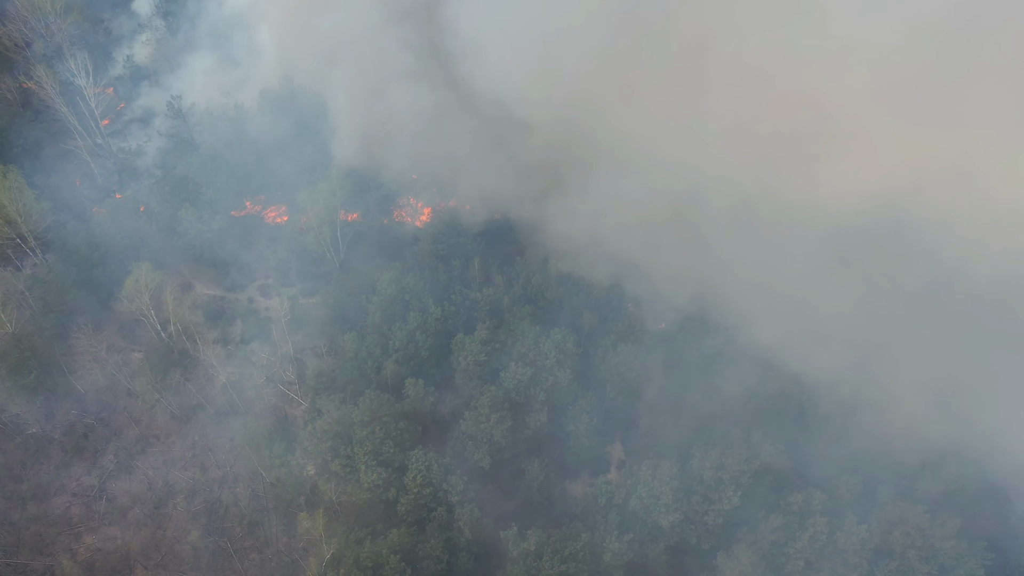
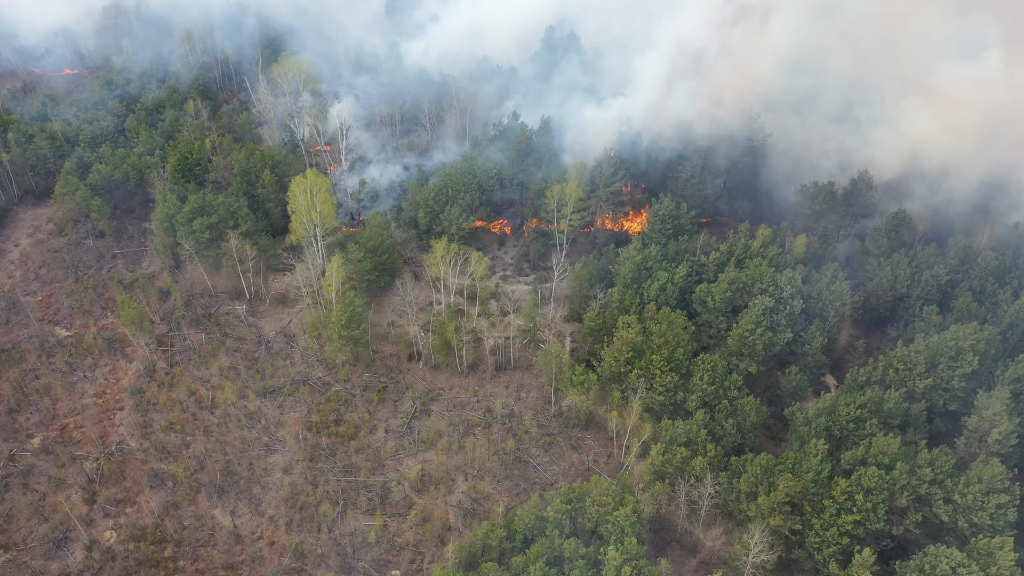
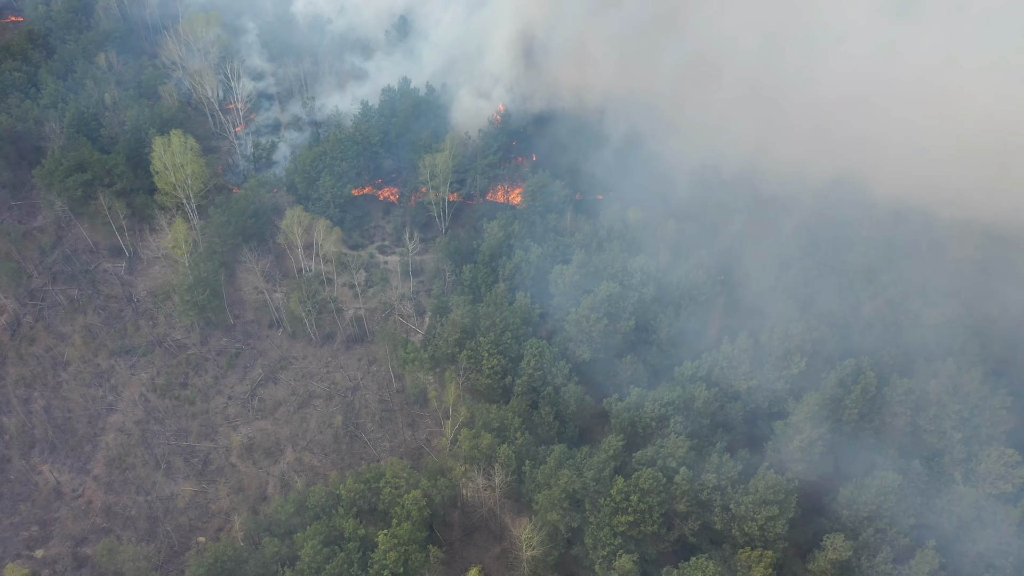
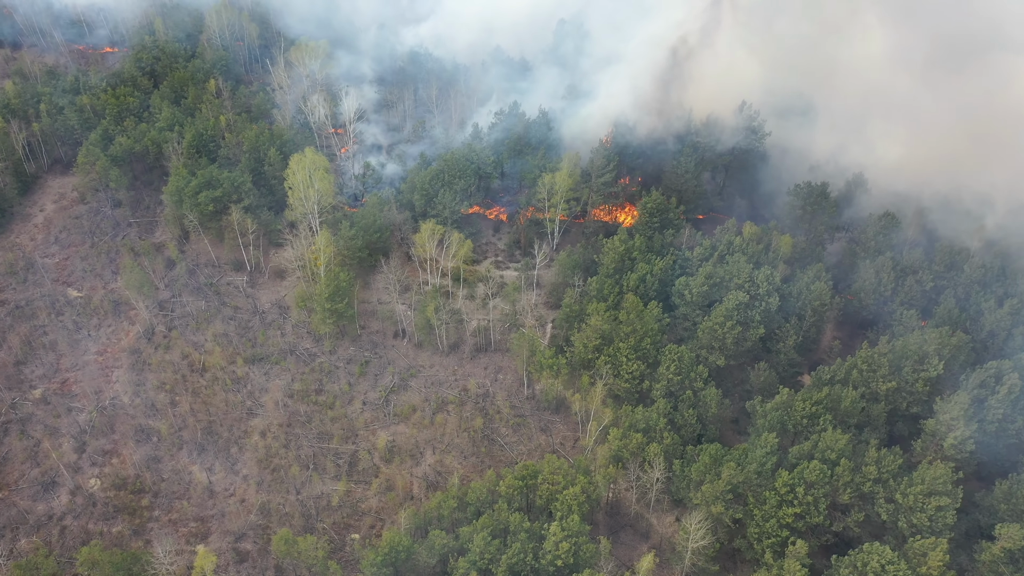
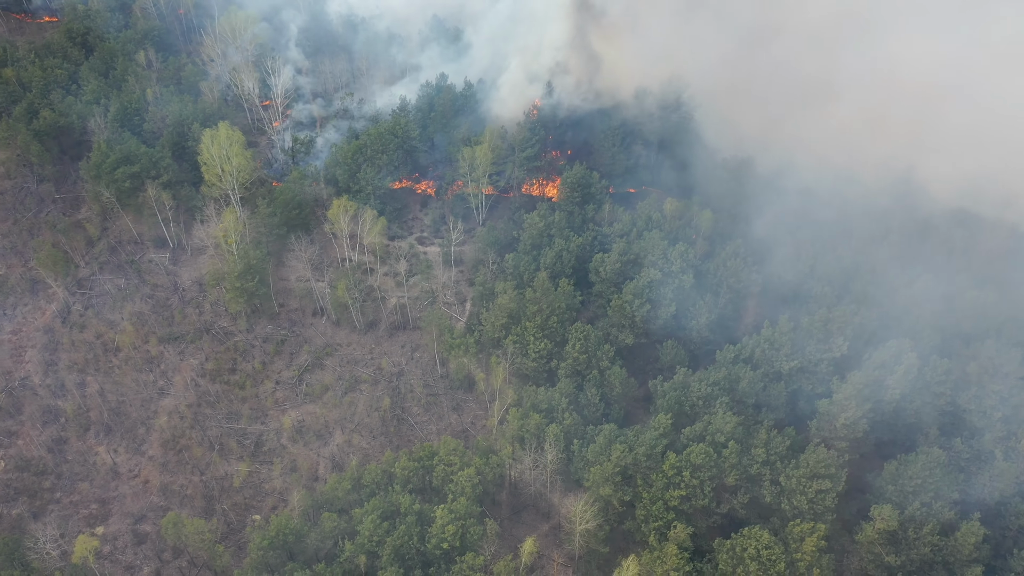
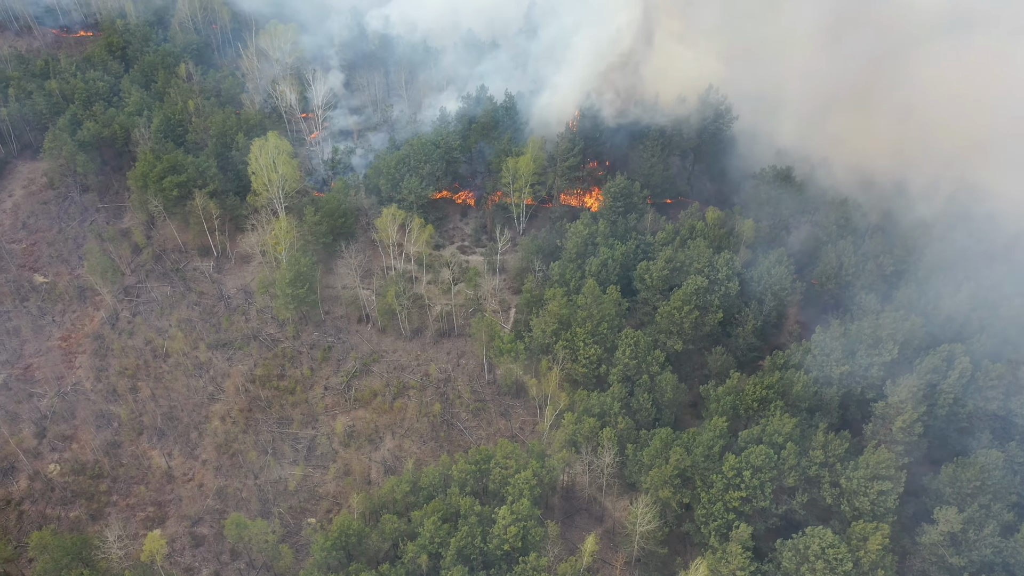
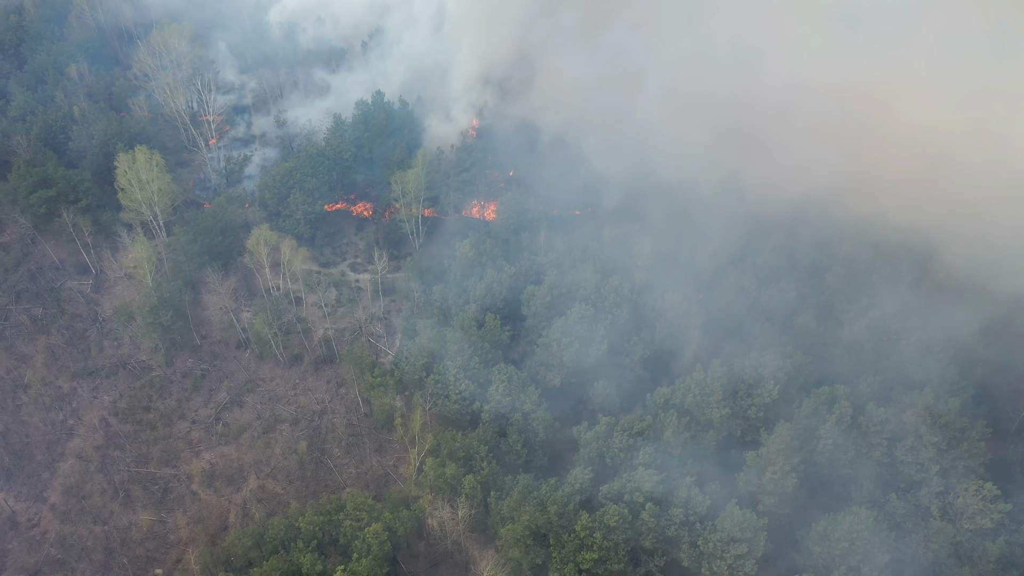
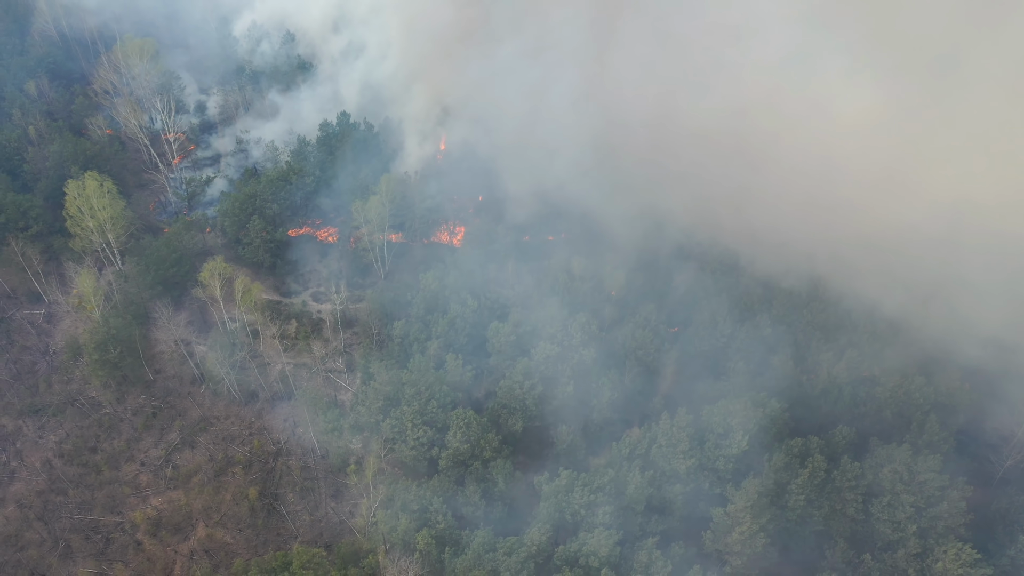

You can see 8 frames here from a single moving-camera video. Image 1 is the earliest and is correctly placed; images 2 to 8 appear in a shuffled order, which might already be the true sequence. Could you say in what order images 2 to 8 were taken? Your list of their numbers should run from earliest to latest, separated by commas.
8, 7, 3, 5, 6, 4, 2
